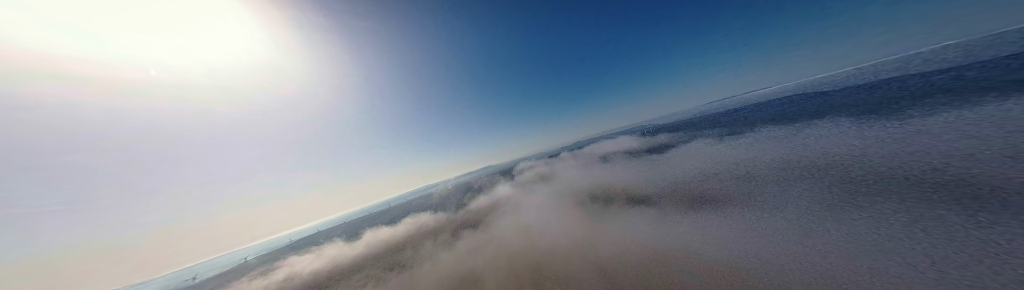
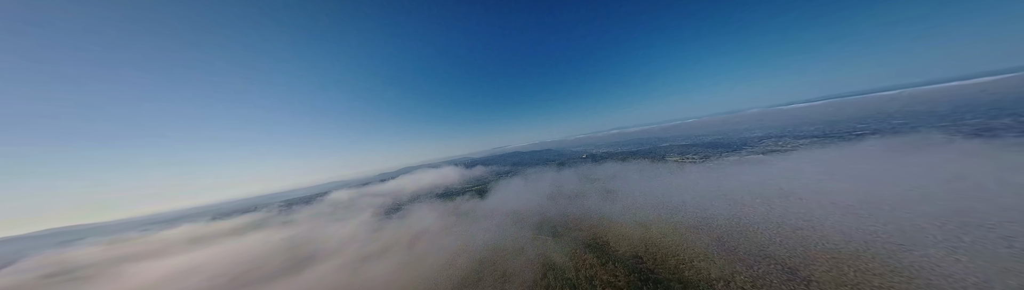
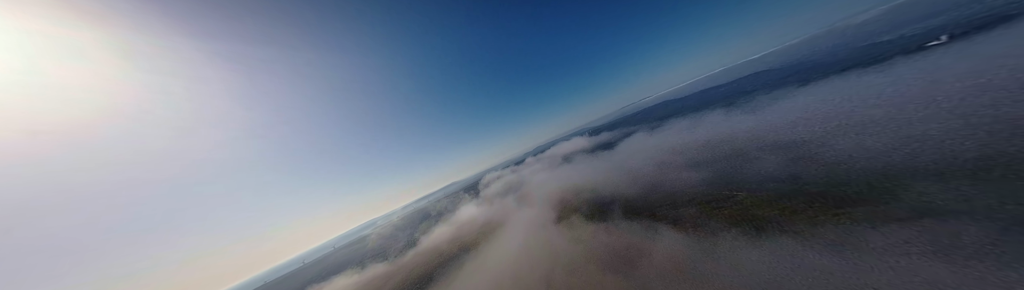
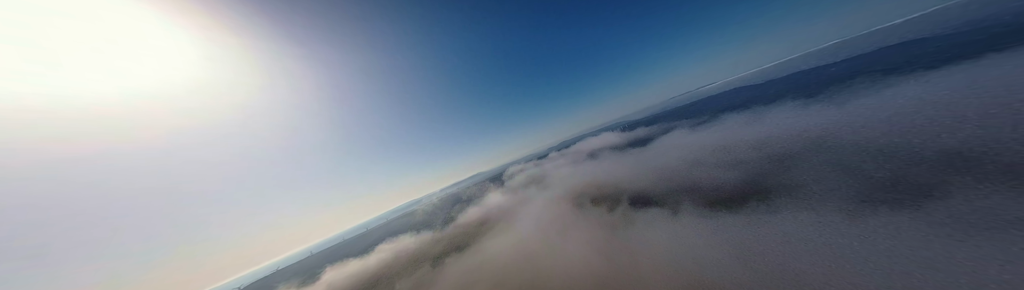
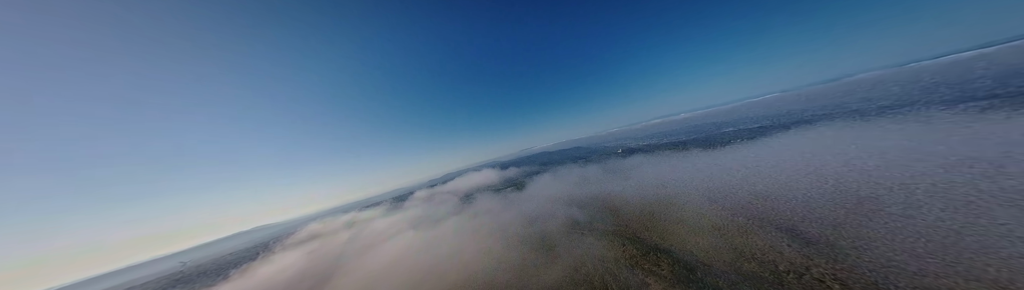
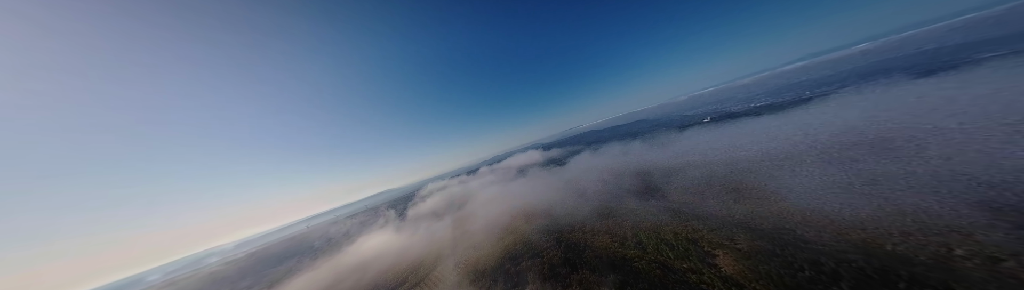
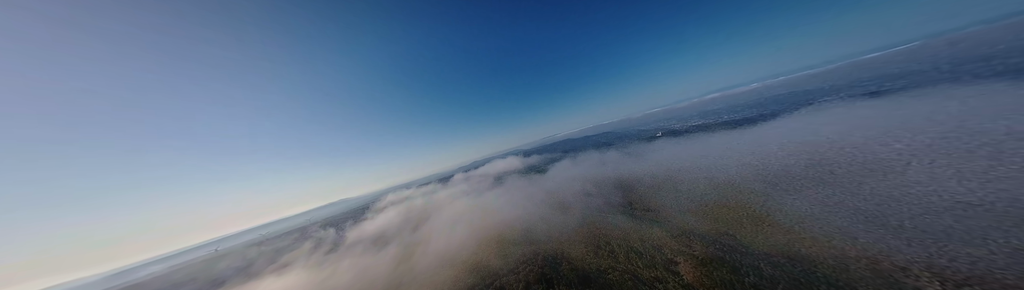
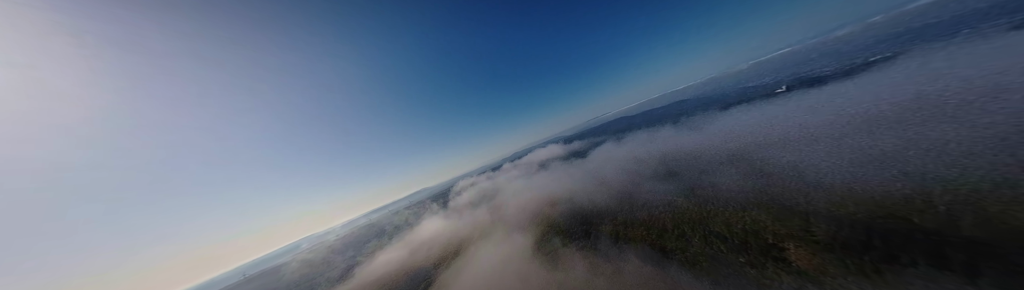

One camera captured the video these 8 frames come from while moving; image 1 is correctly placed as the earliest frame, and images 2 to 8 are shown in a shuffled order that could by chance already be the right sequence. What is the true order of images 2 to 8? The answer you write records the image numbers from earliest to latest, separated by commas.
4, 3, 8, 6, 7, 5, 2
